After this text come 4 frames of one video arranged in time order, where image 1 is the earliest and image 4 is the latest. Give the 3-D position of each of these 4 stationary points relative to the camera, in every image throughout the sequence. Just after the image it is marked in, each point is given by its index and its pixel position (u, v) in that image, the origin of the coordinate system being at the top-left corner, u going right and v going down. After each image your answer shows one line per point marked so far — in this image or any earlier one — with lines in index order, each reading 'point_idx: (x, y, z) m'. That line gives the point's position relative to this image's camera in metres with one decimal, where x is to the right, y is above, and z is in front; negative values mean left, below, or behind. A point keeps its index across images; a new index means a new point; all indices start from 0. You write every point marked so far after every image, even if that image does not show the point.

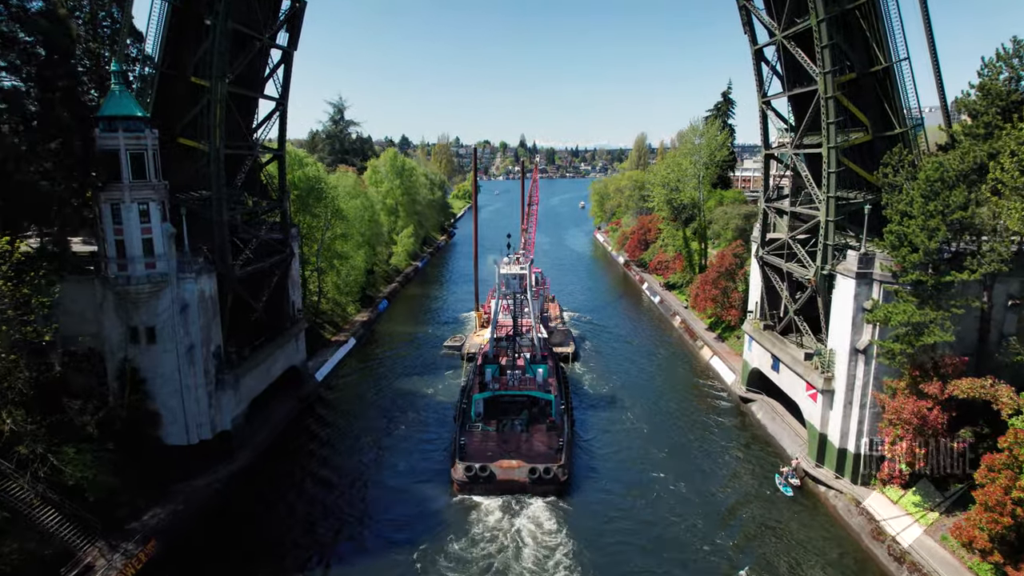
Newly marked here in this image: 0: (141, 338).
0: (-12.9, -1.7, +20.0) m
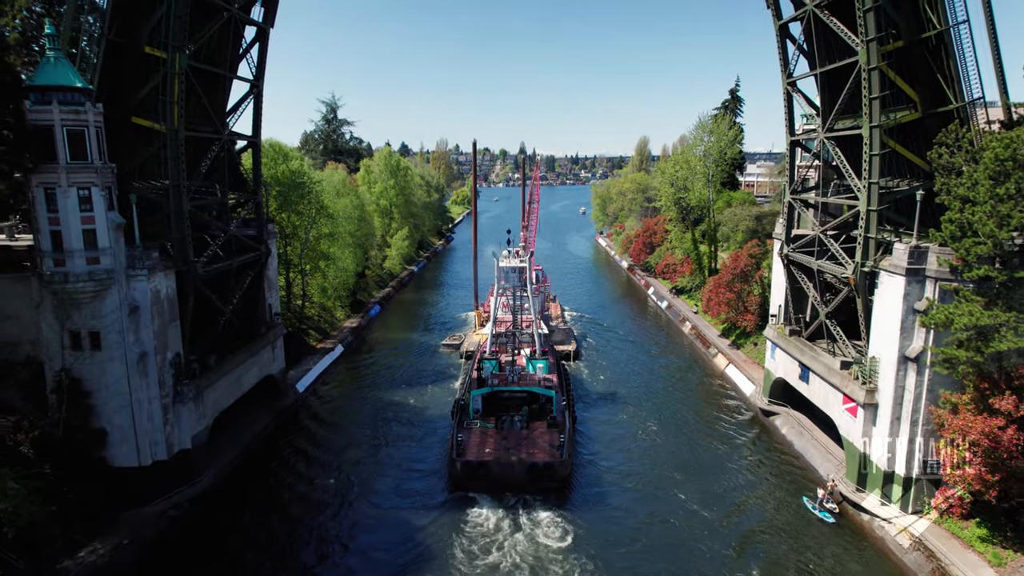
0: (-13.0, -1.7, +17.4) m
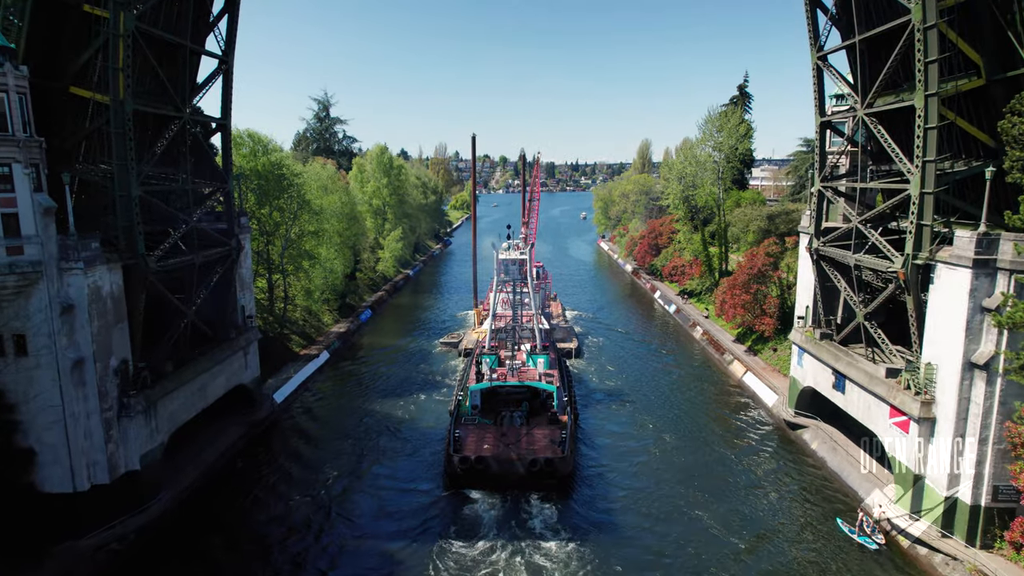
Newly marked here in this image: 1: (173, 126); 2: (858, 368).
0: (-13.0, -1.6, +14.8) m
1: (-11.2, +5.3, +18.9) m
2: (+11.6, -2.7, +19.2) m
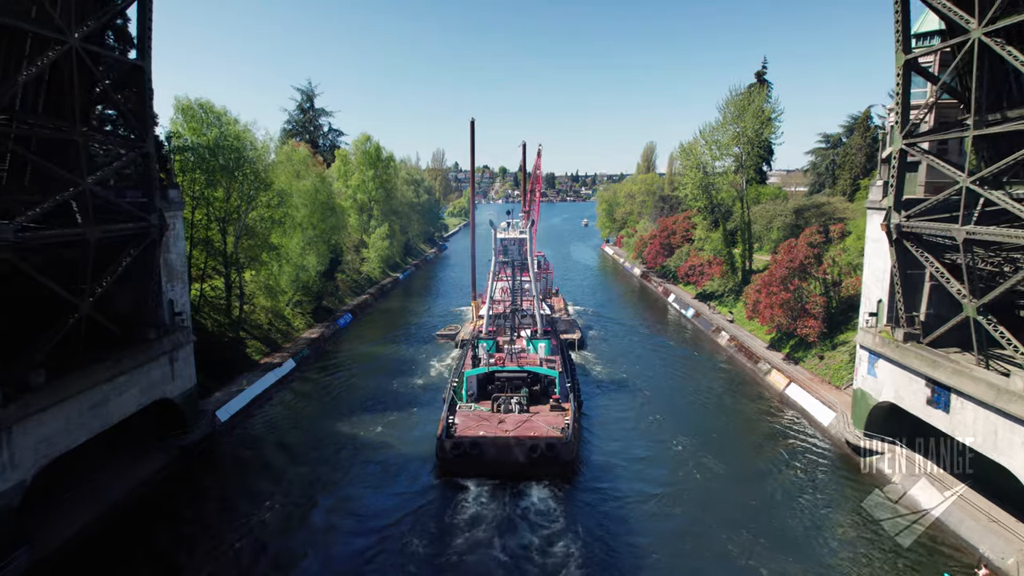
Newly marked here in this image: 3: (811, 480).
0: (-13.1, -1.0, +9.9) m
1: (-11.3, +5.8, +14.1) m
2: (+11.5, -2.2, +14.2) m
3: (+9.8, -6.4, +19.0) m
